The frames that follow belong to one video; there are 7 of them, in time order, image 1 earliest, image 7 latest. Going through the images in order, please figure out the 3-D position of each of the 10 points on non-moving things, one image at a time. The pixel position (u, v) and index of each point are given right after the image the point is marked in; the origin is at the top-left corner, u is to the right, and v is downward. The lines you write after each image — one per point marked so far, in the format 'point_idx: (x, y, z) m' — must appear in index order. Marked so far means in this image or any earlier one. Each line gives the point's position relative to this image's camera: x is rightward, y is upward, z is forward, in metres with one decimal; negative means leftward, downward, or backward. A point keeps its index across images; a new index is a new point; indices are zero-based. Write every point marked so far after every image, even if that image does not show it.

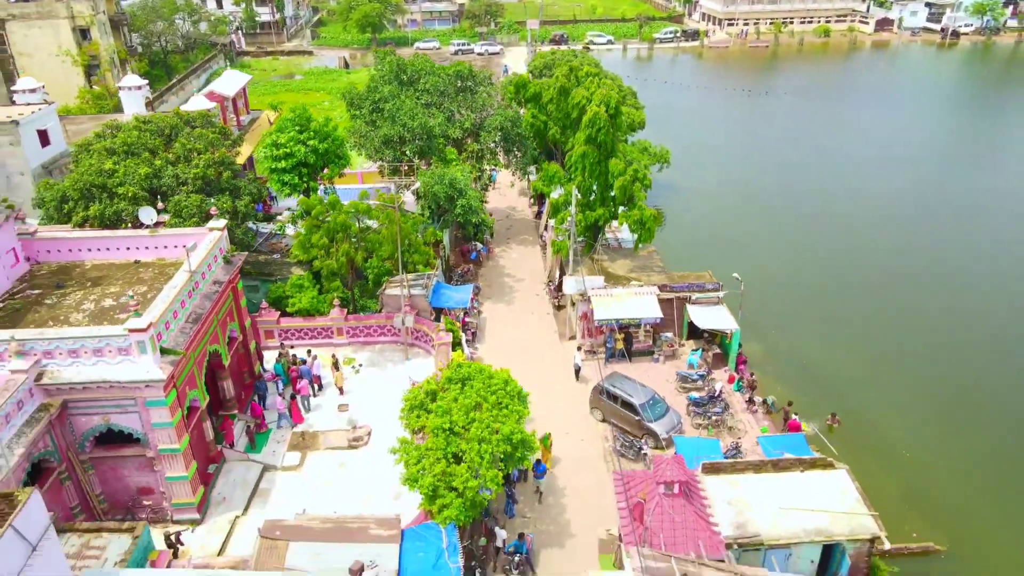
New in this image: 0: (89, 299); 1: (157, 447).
0: (-9.7, -0.2, +17.5) m
1: (-7.4, -3.3, +16.0) m
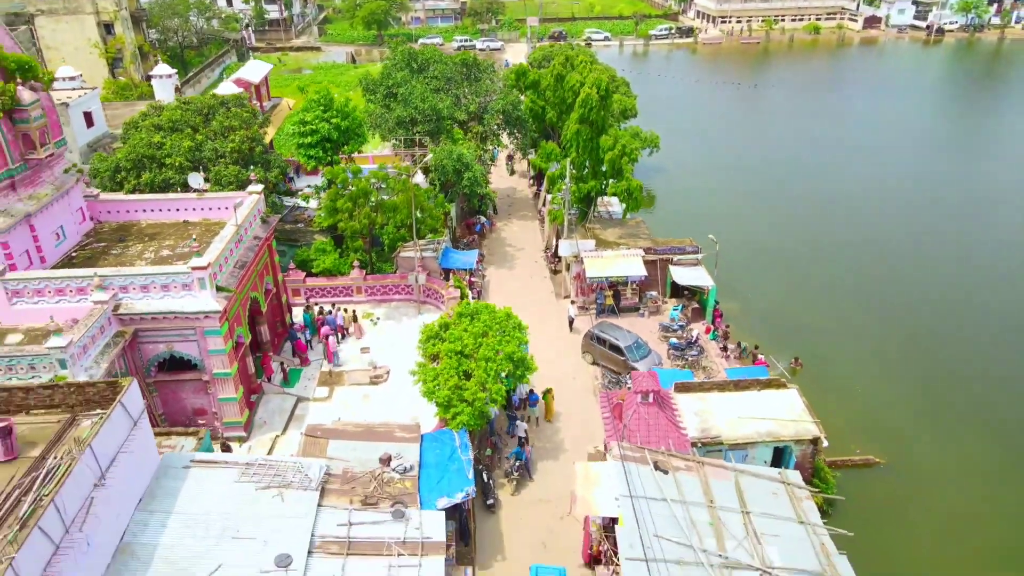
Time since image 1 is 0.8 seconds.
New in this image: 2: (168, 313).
0: (-9.6, +1.0, +20.3) m
1: (-7.3, -2.0, +18.8) m
2: (-7.9, -0.6, +17.8) m
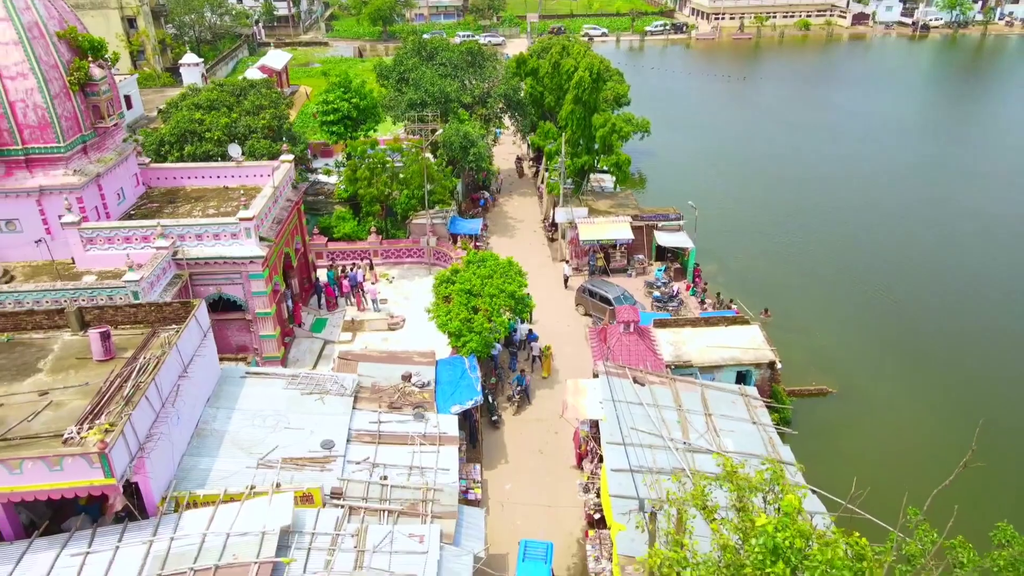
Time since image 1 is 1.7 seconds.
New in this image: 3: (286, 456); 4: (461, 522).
0: (-9.6, +2.4, +23.3) m
1: (-7.3, -0.7, +21.7) m
2: (-7.9, +0.8, +20.7) m
3: (-4.5, -3.4, +15.4) m
4: (-1.0, -4.6, +15.2) m
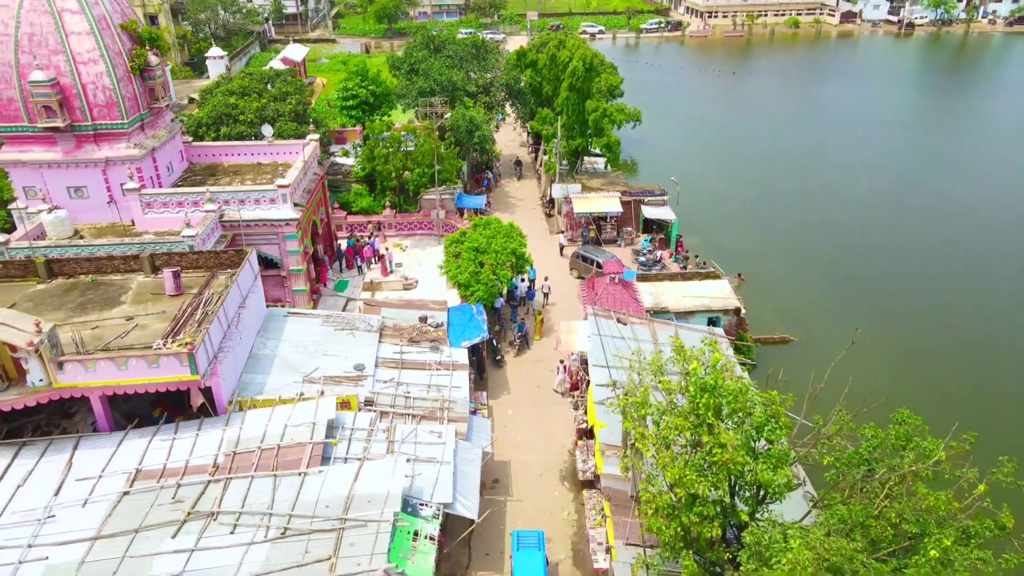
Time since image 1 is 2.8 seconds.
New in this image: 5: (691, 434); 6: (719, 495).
0: (-9.5, +3.7, +26.4) m
1: (-7.2, +0.6, +24.9) m
2: (-7.8, +2.1, +23.9) m
3: (-4.5, -2.1, +18.6) m
4: (-1.0, -3.3, +18.4) m
5: (+2.8, -2.3, +12.3) m
6: (+3.2, -3.2, +12.1) m
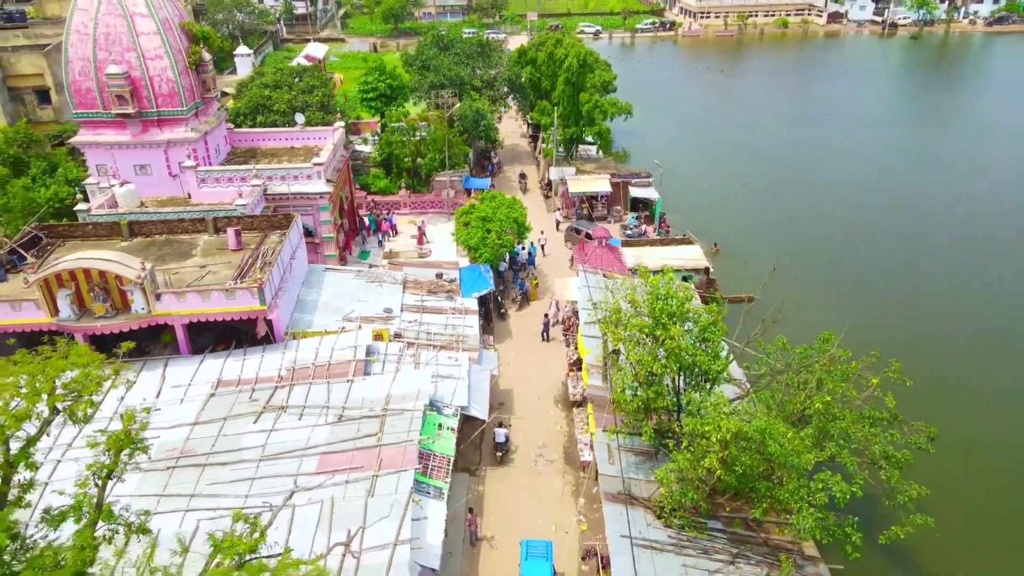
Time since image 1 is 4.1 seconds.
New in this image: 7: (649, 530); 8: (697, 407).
0: (-9.5, +5.0, +30.4) m
1: (-7.2, +2.0, +28.9) m
2: (-7.8, +3.4, +27.9) m
3: (-4.4, -0.8, +22.5) m
4: (-0.9, -2.0, +22.3) m
5: (+2.9, -1.0, +16.2) m
6: (+3.3, -1.9, +16.1) m
7: (+2.6, -4.7, +15.0) m
8: (+3.7, -2.3, +15.2) m
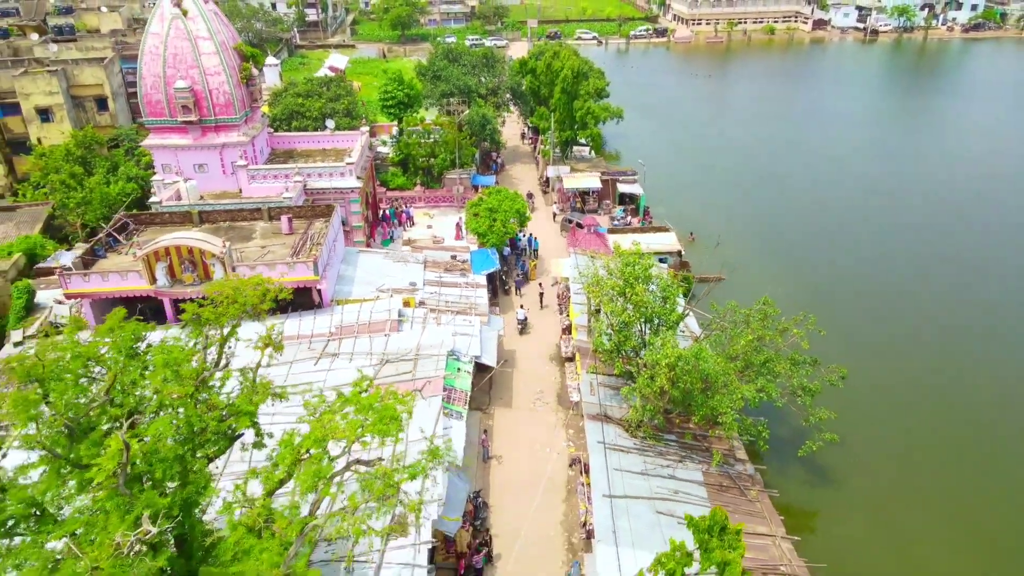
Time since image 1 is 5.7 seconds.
0: (-9.3, +5.8, +35.3) m
1: (-7.0, +2.8, +33.8) m
2: (-7.6, +4.2, +32.8) m
3: (-4.3, 0.0, +27.4) m
4: (-0.8, -1.2, +27.3) m
5: (+3.0, -0.1, +21.1) m
6: (+3.4, -1.0, +21.0) m
7: (+2.7, -3.9, +19.9) m
8: (+3.8, -1.5, +20.1) m
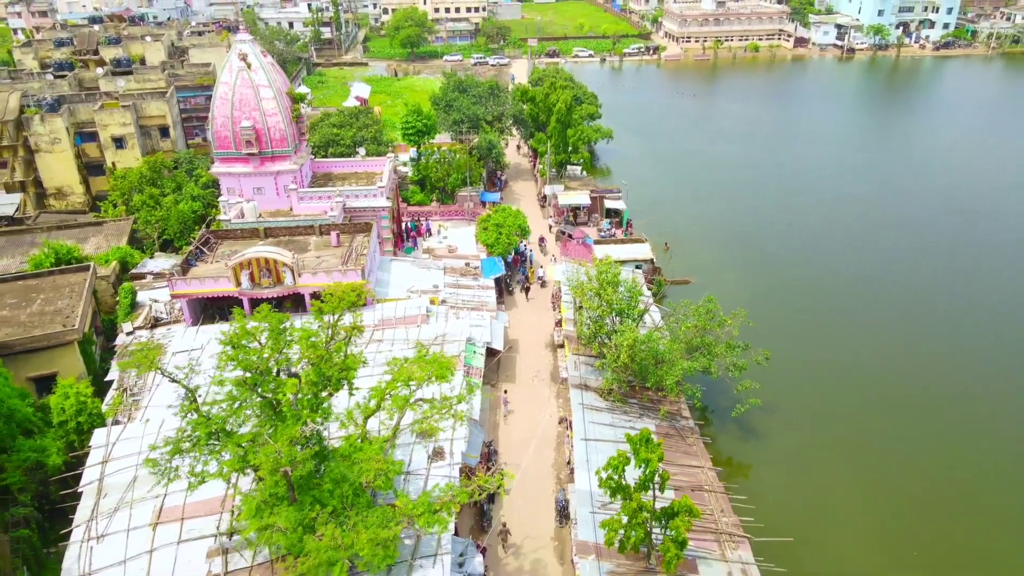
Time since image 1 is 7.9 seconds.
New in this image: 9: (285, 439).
0: (-9.2, +5.8, +42.4) m
1: (-6.9, +2.7, +40.8) m
2: (-7.5, +4.2, +39.8) m
3: (-4.2, 0.0, +34.5) m
4: (-0.7, -1.3, +34.3) m
5: (+3.1, -0.2, +28.1) m
6: (+3.5, -1.1, +28.0) m
7: (+2.9, -4.0, +26.9) m
8: (+3.9, -1.6, +27.1) m
9: (-5.0, -3.3, +16.7) m
